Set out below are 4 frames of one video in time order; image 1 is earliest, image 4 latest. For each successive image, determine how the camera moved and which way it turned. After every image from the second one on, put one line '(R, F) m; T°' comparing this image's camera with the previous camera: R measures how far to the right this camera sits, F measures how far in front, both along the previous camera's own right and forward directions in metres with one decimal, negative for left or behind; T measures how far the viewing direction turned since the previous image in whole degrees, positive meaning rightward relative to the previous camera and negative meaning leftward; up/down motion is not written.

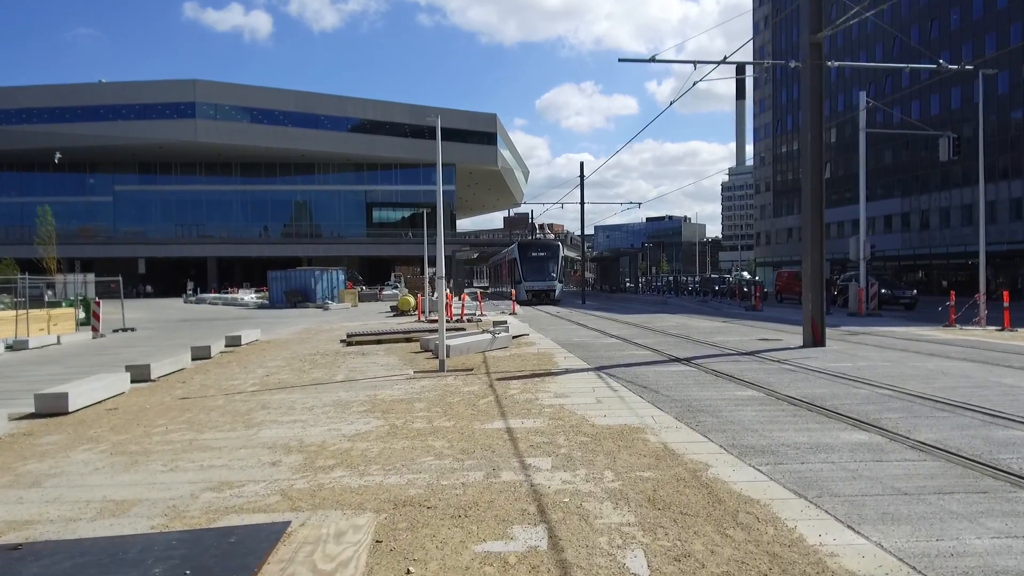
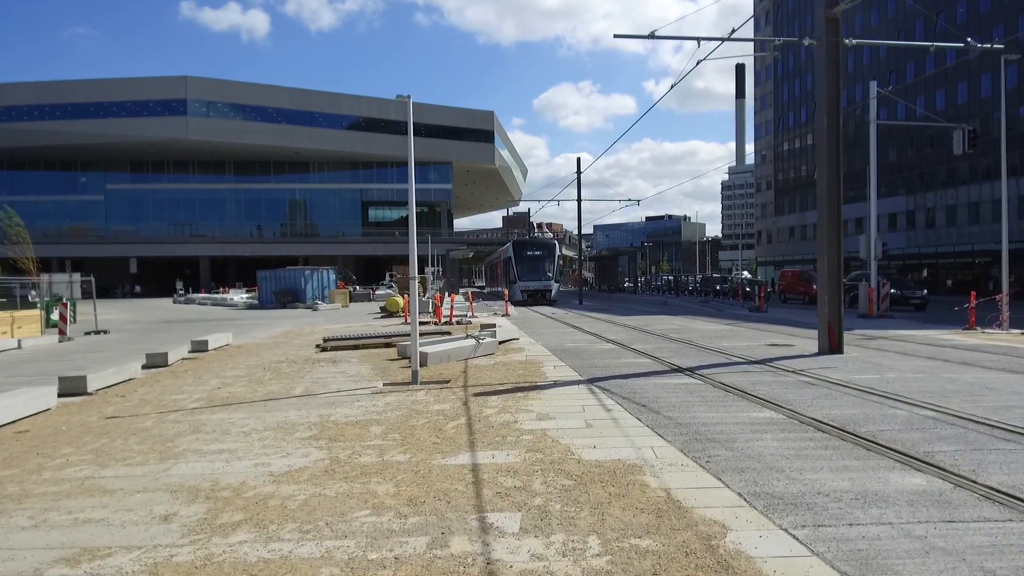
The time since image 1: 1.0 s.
(+0.3, +1.5) m; 0°
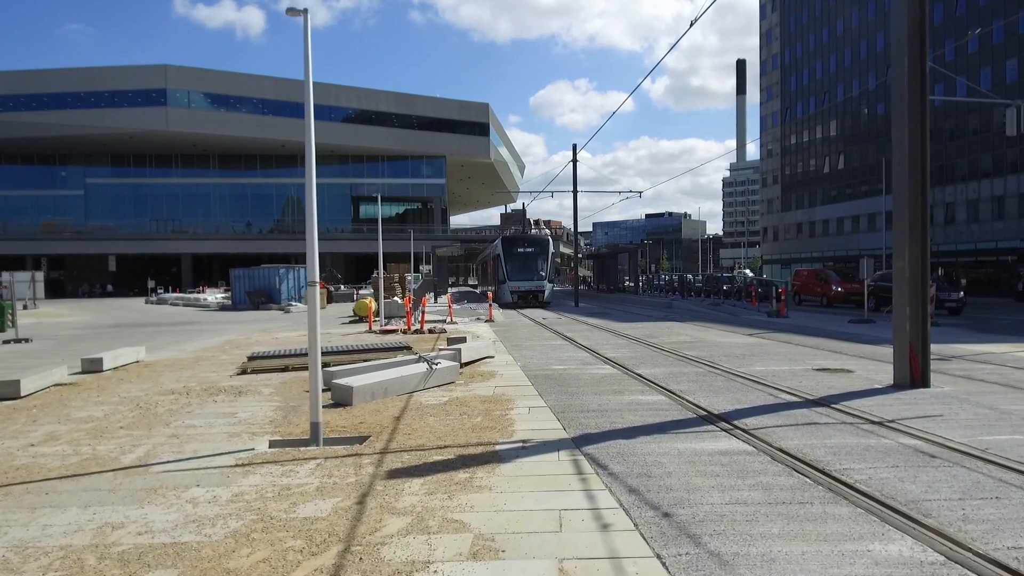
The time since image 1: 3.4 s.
(+0.5, +4.0) m; 0°
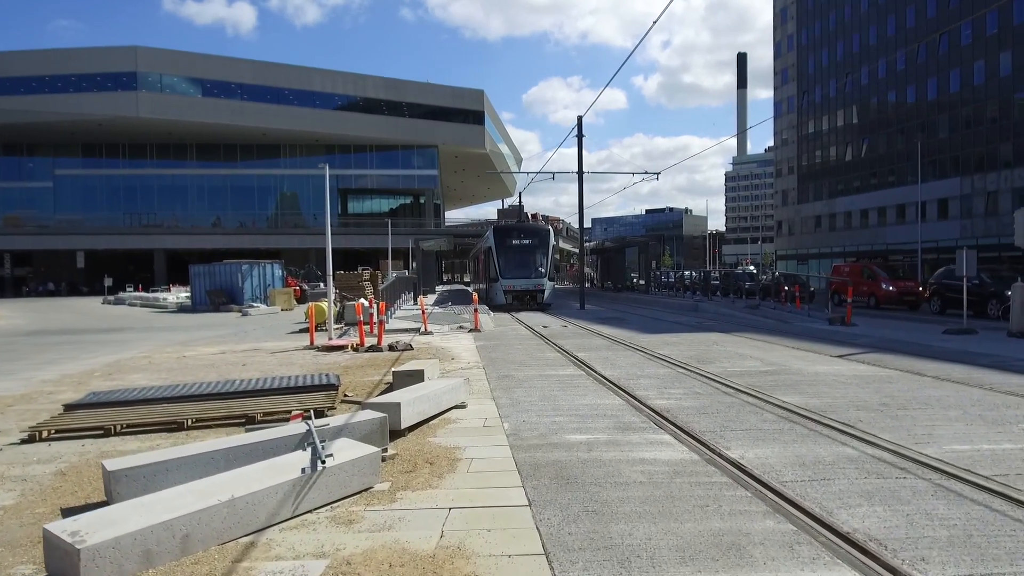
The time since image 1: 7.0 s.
(+0.1, +6.0) m; 0°
